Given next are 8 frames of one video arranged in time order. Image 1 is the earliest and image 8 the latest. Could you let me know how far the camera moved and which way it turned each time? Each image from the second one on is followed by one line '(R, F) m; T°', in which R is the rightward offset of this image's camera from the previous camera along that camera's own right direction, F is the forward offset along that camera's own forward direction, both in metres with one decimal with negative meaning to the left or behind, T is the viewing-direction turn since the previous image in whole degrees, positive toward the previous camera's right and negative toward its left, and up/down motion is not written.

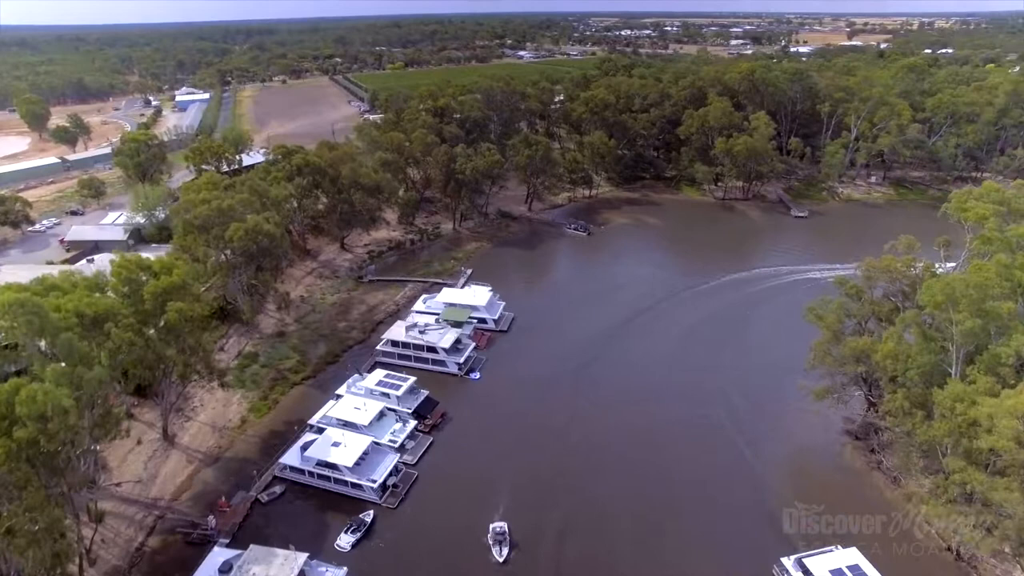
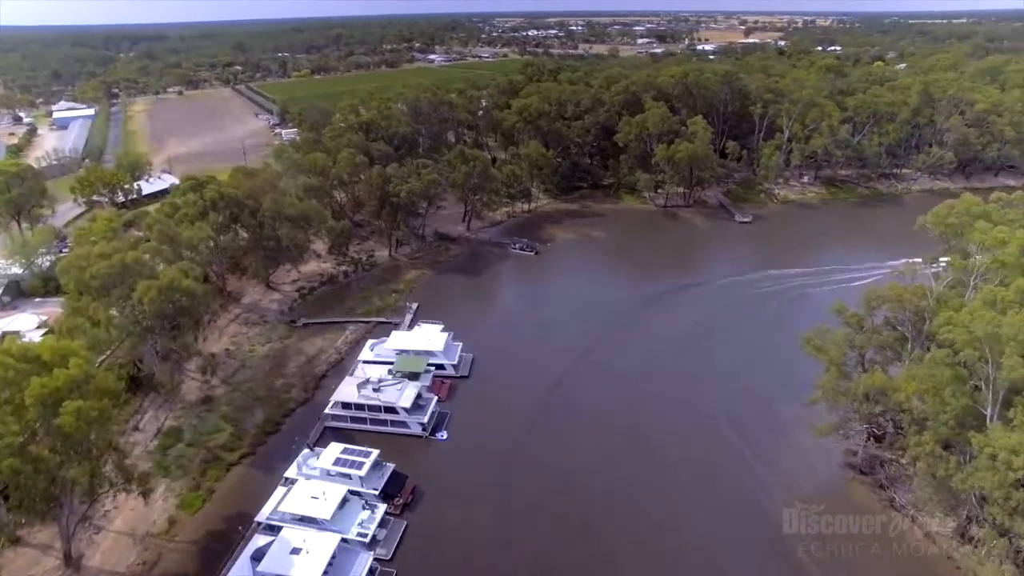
(-1.4, +2.6) m; +7°
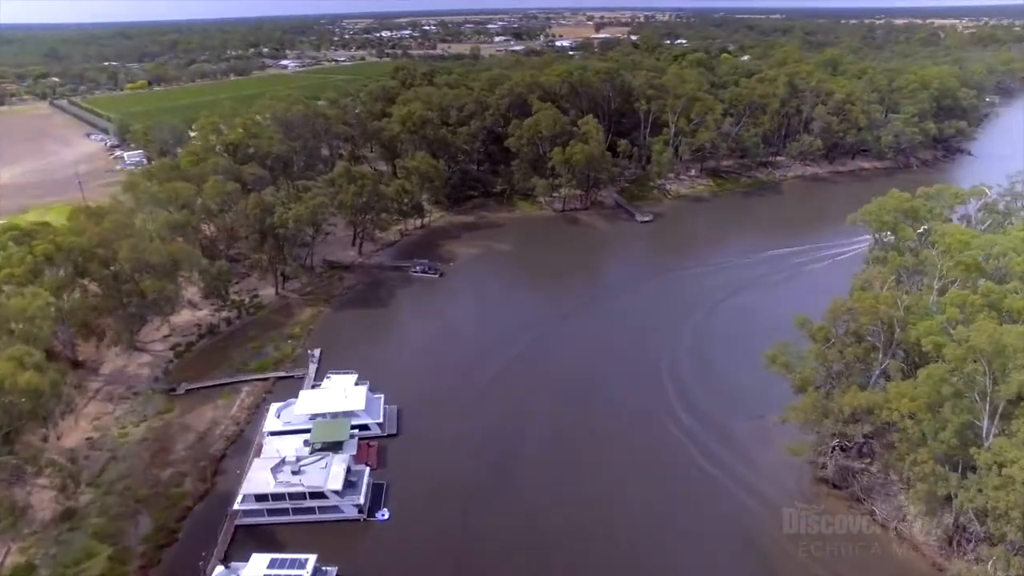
(-1.6, +2.8) m; +11°
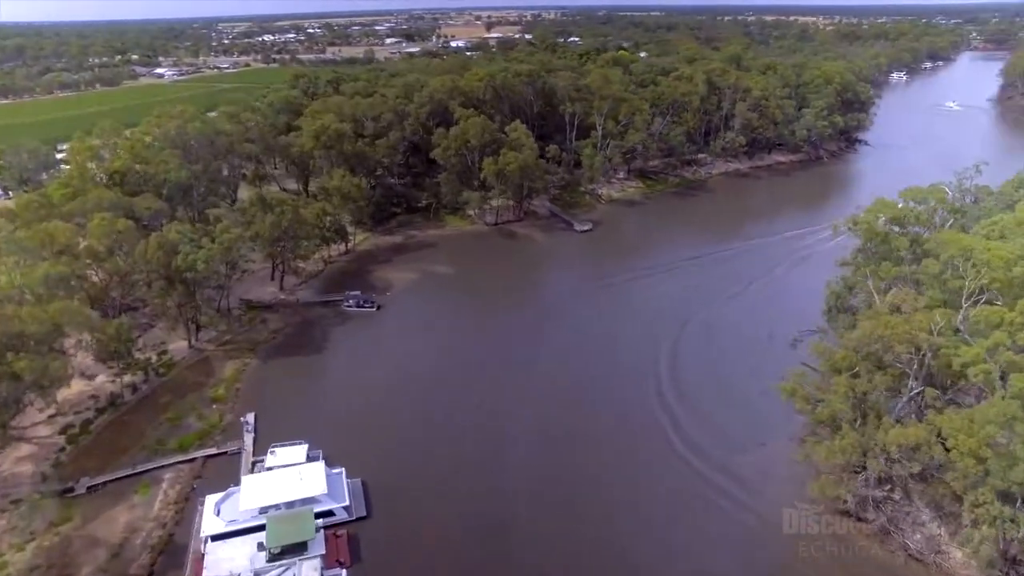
(-2.0, +2.9) m; +8°
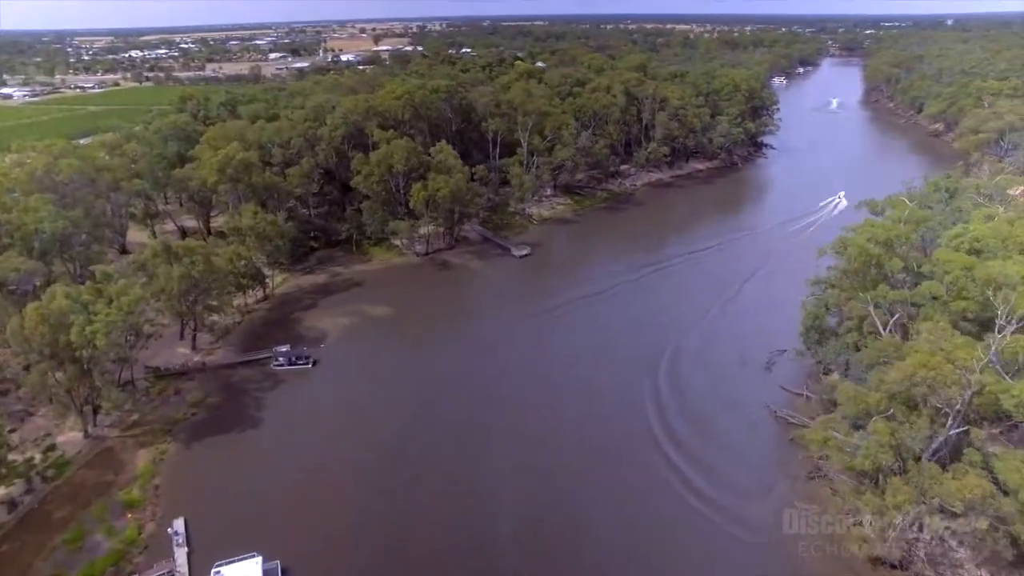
(-2.0, +2.7) m; +9°
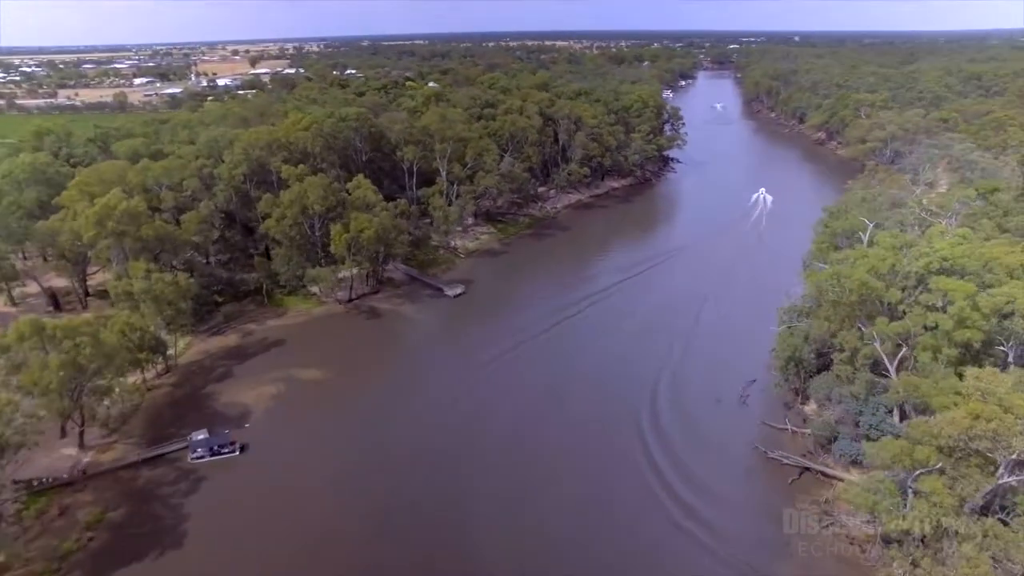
(-2.1, +2.8) m; +9°
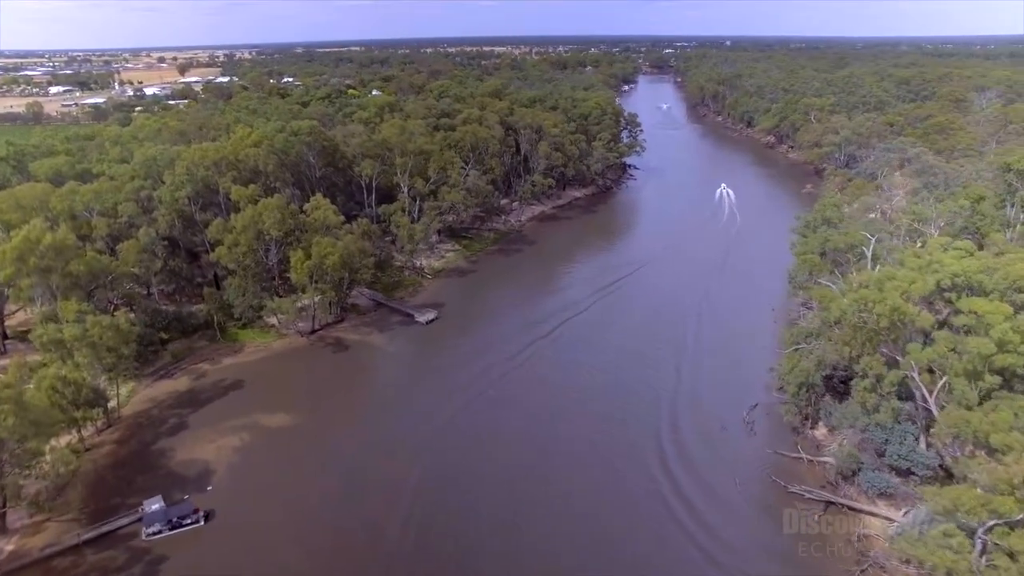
(-1.6, +2.1) m; +5°
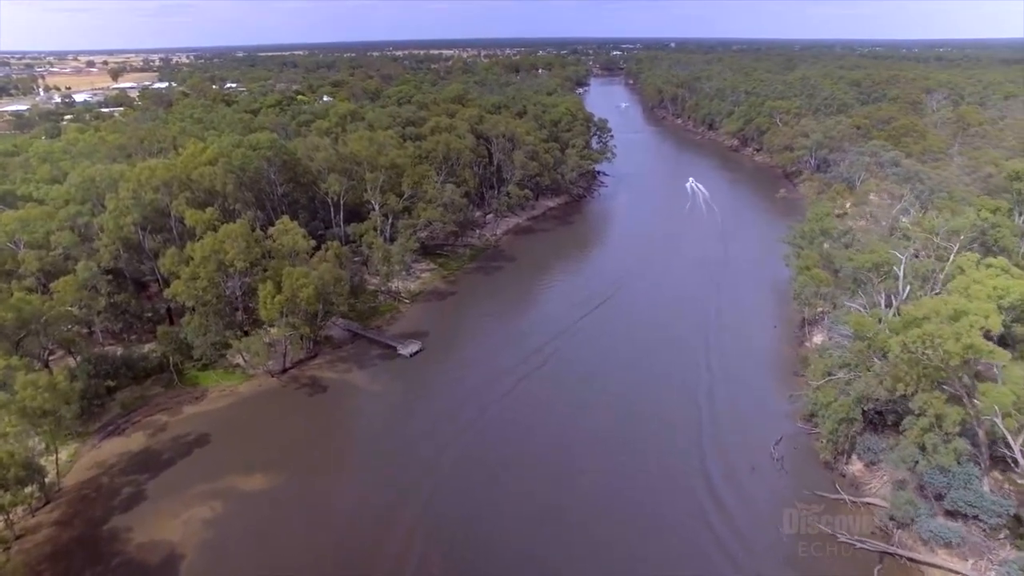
(-1.8, +2.6) m; +4°
